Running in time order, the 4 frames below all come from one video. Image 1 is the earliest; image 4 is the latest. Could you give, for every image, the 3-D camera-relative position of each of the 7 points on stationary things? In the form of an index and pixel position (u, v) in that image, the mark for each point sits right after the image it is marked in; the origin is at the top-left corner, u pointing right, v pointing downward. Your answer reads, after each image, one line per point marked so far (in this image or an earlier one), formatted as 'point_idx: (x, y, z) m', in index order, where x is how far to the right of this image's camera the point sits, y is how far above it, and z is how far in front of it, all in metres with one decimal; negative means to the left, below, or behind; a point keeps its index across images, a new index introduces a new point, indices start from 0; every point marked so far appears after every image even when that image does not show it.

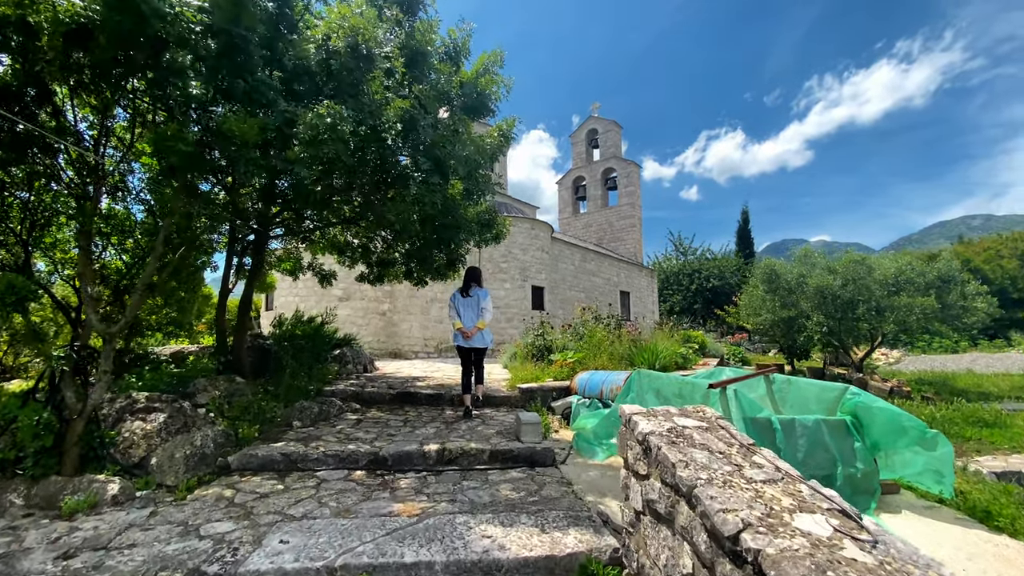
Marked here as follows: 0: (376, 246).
0: (-1.9, +0.6, +6.4) m
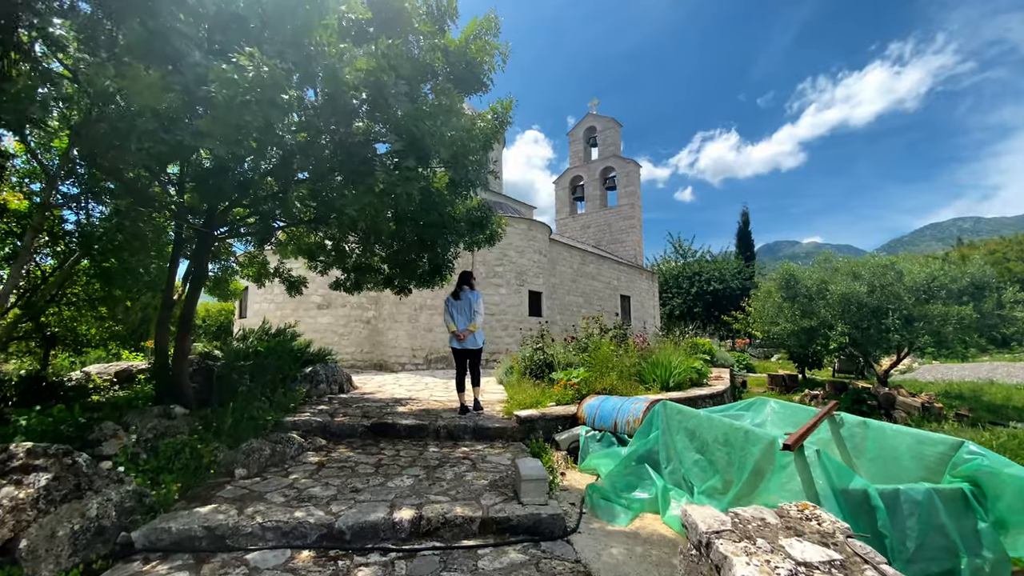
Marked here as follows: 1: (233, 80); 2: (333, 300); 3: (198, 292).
0: (-1.9, +0.5, +5.5) m
1: (-1.6, +1.2, +2.6) m
2: (-3.8, -0.3, +10.0) m
3: (-3.1, 0.0, +4.6) m
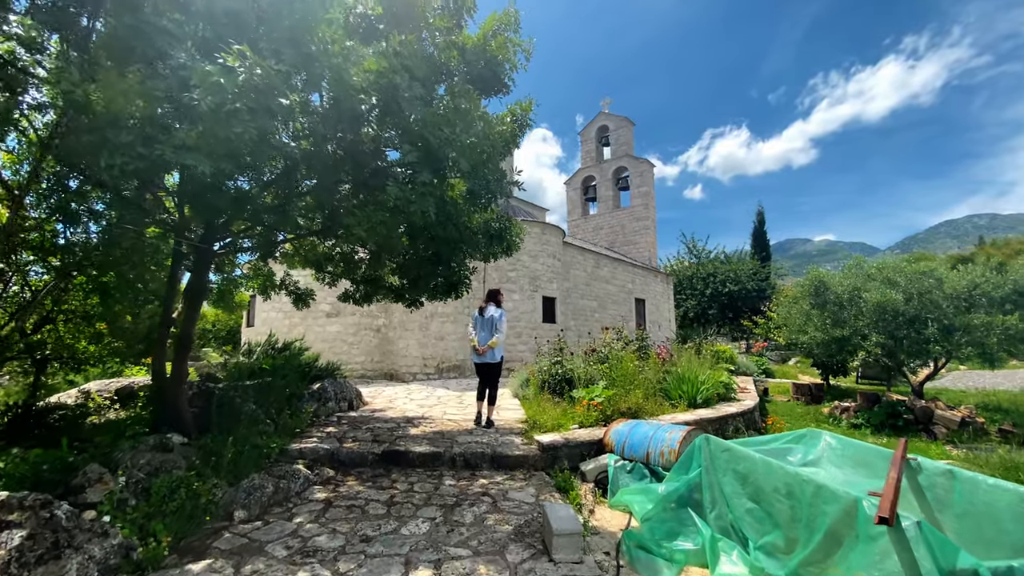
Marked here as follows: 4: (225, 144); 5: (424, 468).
0: (-1.7, +0.3, +5.2) m
1: (-1.4, +1.0, +2.3) m
2: (-3.5, -0.4, +9.7) m
3: (-2.9, -0.2, +4.3) m
4: (-1.5, +0.7, +2.4) m
5: (-0.8, -1.7, +4.3) m
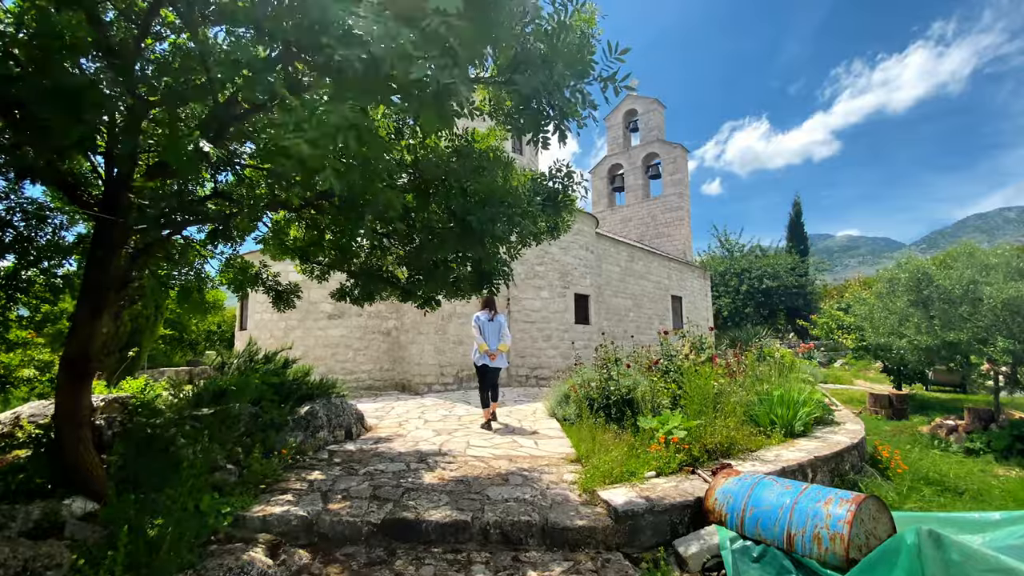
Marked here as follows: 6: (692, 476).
0: (-1.3, +0.4, +3.9) m
1: (-1.1, +1.0, +0.9) m
2: (-3.0, -0.4, +8.4) m
3: (-2.6, -0.2, +3.0) m
4: (-1.2, +0.8, +1.0) m
5: (-0.4, -1.6, +2.9) m
6: (+1.3, -1.4, +3.6) m
